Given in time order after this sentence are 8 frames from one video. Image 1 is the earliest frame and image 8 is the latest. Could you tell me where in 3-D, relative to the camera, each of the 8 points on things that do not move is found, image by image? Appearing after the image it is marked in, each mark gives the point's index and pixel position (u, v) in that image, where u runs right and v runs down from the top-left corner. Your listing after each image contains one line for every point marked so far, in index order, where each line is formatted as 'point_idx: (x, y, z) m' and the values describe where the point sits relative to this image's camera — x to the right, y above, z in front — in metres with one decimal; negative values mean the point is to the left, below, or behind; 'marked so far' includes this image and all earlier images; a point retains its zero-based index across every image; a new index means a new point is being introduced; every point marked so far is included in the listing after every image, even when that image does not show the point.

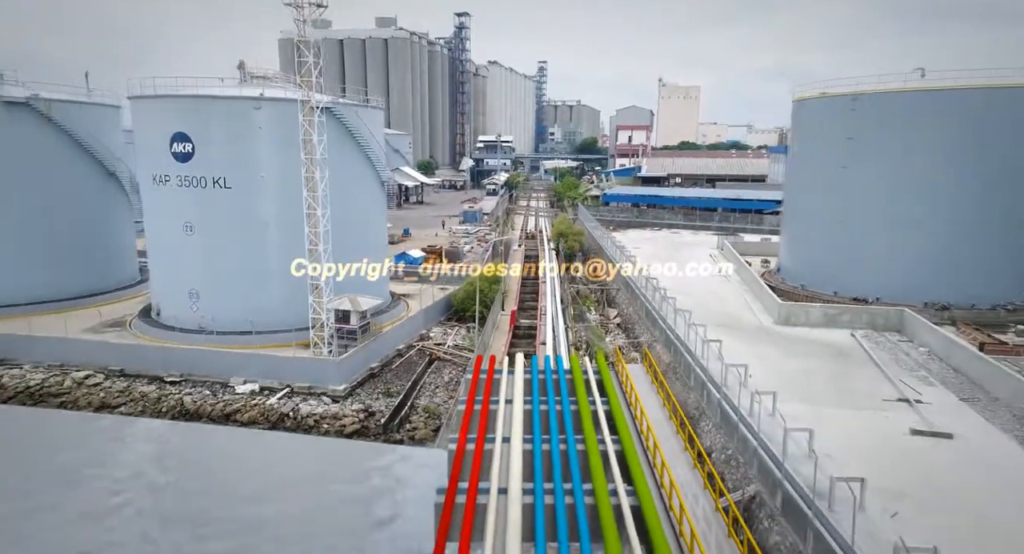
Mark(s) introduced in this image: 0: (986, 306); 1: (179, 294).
0: (+10.8, -0.6, +14.2) m
1: (-7.3, -0.4, +13.7) m
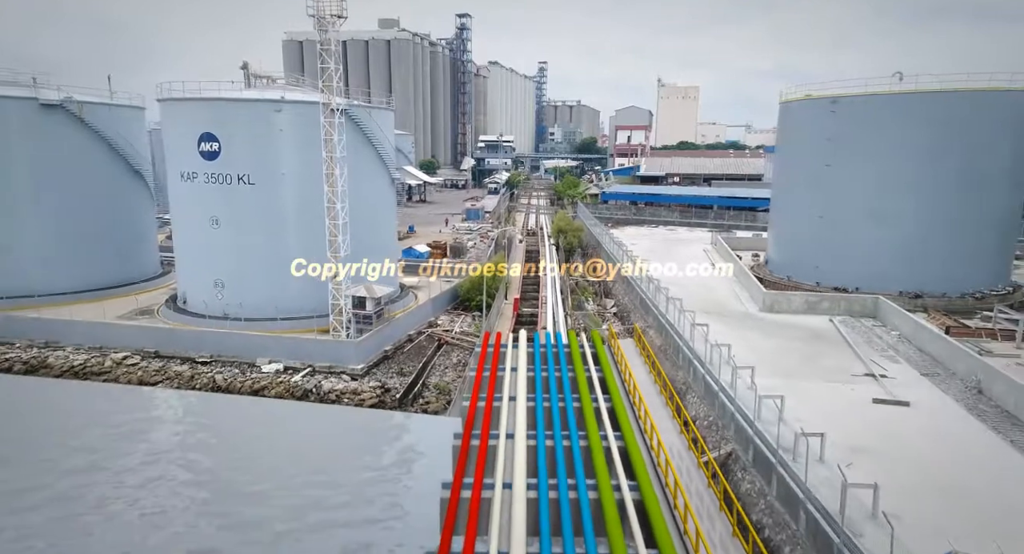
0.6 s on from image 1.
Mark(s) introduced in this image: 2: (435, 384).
0: (+10.9, -0.4, +15.2) m
1: (-7.3, -0.1, +14.8) m
2: (-1.6, -2.2, +12.8) m
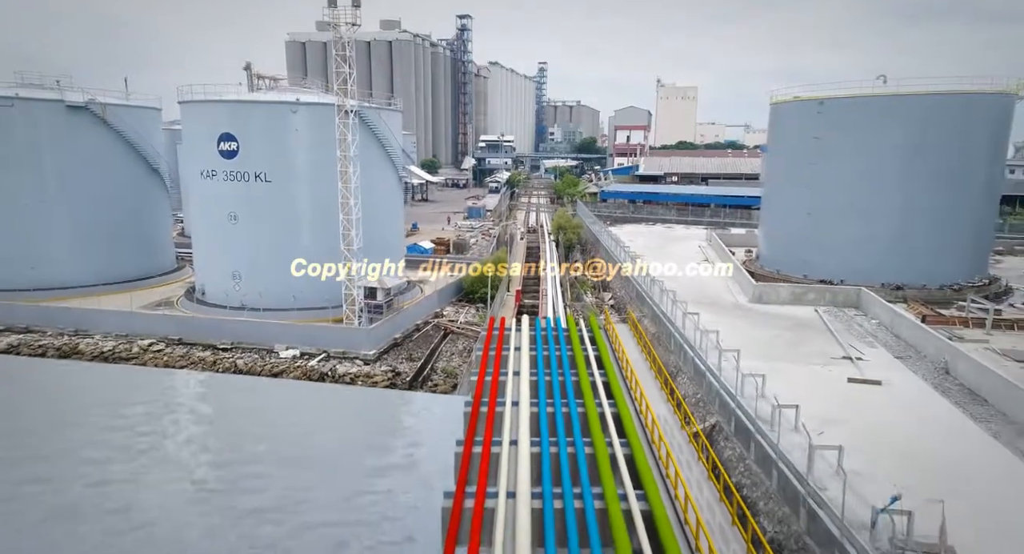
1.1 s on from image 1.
0: (+10.9, -0.2, +16.0) m
1: (-7.2, 0.0, +15.6) m
2: (-1.5, -2.0, +13.6) m
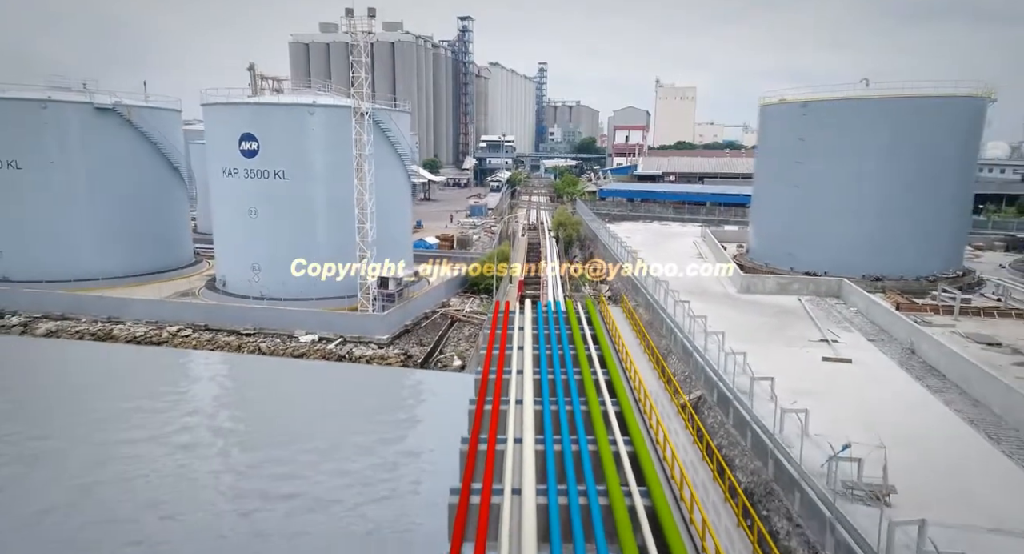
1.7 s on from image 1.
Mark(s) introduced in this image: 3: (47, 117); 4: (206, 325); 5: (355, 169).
0: (+11.0, 0.0, +17.0) m
1: (-7.1, +0.3, +16.6) m
2: (-1.4, -1.7, +14.6) m
3: (-12.7, +4.4, +17.0) m
4: (-7.5, -1.2, +15.2) m
5: (-4.0, +2.8, +16.2) m
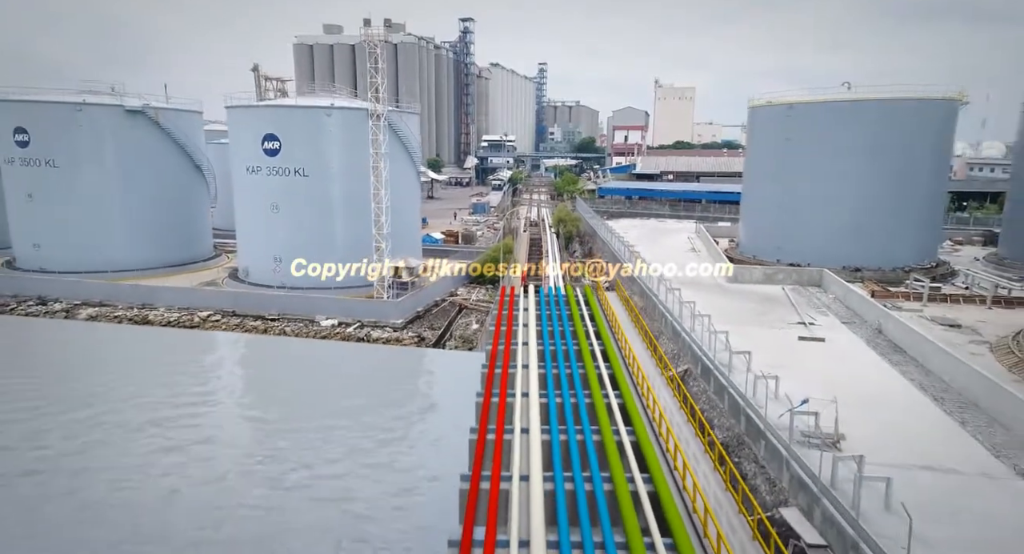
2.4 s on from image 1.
0: (+11.1, +0.2, +18.2) m
1: (-7.0, +0.5, +17.8) m
2: (-1.3, -1.5, +15.8) m
3: (-12.6, +4.6, +18.2) m
4: (-7.4, -0.9, +16.4) m
5: (-3.9, +3.1, +17.4) m
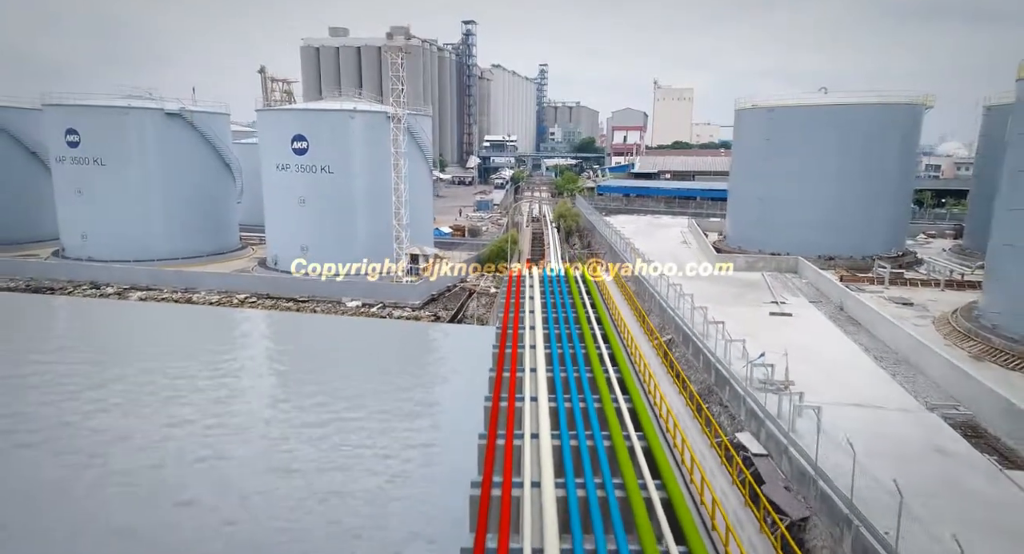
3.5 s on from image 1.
0: (+11.2, +0.6, +20.0) m
1: (-6.9, +0.9, +19.6) m
2: (-1.2, -1.1, +17.6) m
3: (-12.5, +5.0, +20.0) m
4: (-7.2, -0.5, +18.2) m
5: (-3.8, +3.5, +19.3) m
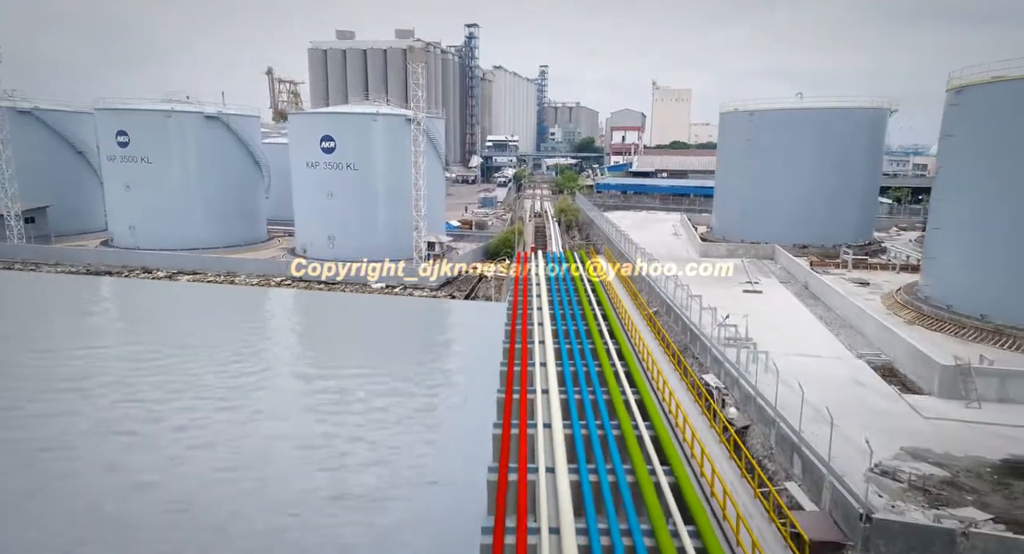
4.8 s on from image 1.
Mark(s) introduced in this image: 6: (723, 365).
0: (+11.4, +1.1, +22.2) m
1: (-6.7, +1.4, +21.8) m
2: (-1.0, -0.6, +19.8) m
3: (-12.3, +5.5, +22.2) m
4: (-7.0, 0.0, +20.4) m
5: (-3.6, +4.0, +21.5) m
6: (+3.7, -1.5, +10.8) m
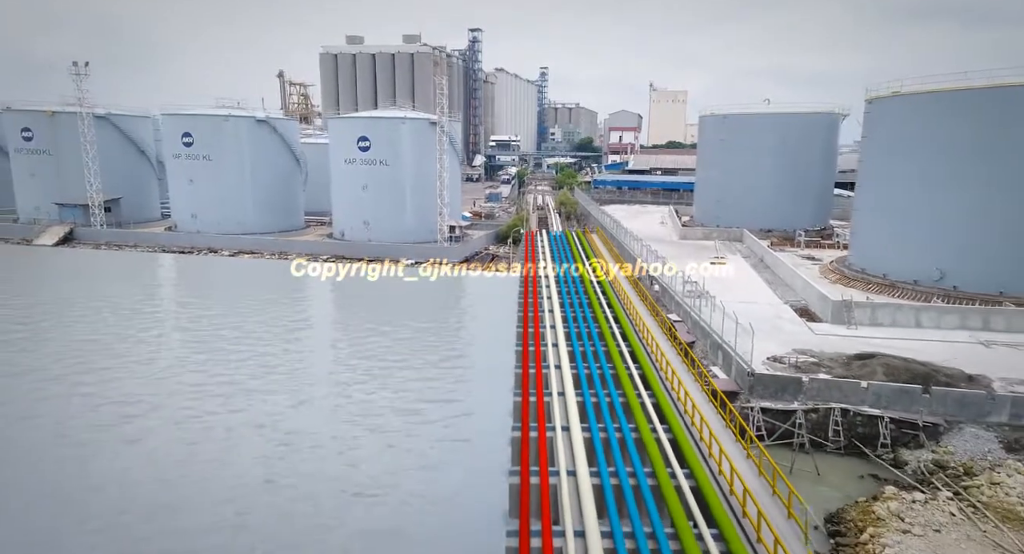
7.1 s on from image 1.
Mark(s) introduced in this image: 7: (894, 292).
0: (+11.8, +1.9, +26.0) m
1: (-6.4, +2.2, +25.5) m
2: (-0.7, +0.2, +23.5) m
3: (-11.9, +6.3, +26.0) m
4: (-6.7, +0.8, +24.2) m
5: (-3.2, +4.8, +25.2) m
6: (+4.0, -0.7, +14.5) m
7: (+9.8, -0.4, +15.8) m
